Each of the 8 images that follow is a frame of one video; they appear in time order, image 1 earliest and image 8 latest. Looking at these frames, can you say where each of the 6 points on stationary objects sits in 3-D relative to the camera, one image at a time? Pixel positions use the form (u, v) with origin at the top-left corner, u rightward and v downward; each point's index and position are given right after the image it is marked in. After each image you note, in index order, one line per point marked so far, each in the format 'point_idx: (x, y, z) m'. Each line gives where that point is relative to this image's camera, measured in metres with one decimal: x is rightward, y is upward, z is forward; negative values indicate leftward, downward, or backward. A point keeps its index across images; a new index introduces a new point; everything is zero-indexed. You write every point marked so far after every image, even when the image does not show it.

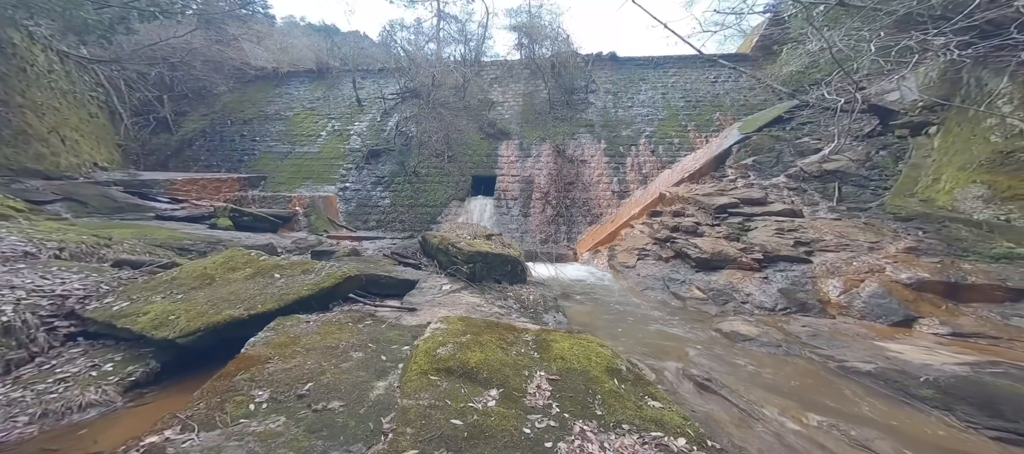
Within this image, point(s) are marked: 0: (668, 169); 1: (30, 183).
0: (+4.3, +1.6, +8.4) m
1: (-7.8, +0.7, +5.2) m
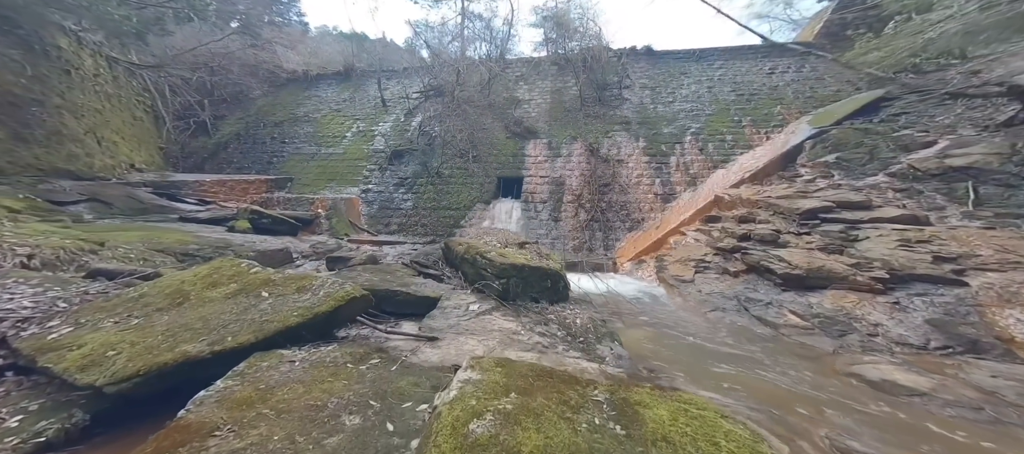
0: (+5.0, +1.4, +7.4) m
1: (-7.3, +0.7, +5.1) m
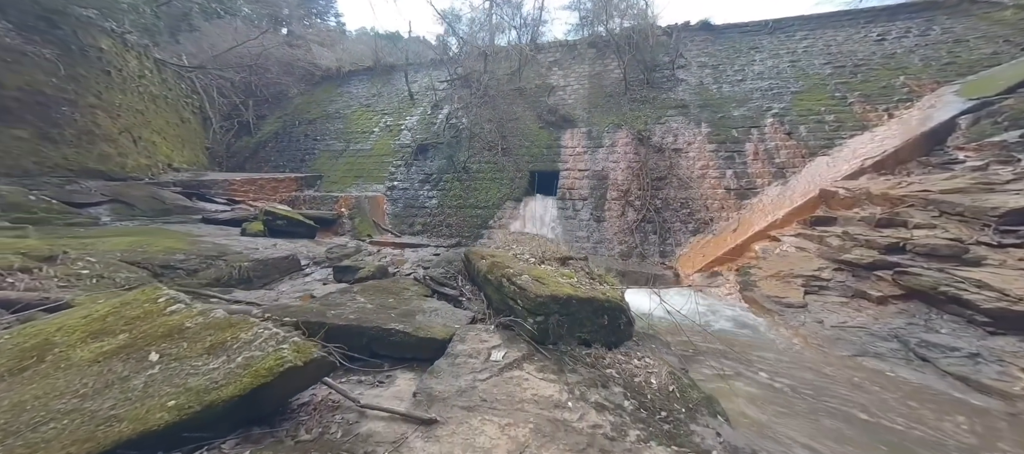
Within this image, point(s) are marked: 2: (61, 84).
0: (+5.8, +1.3, +5.8) m
1: (-6.7, +0.7, +4.9) m
2: (-7.4, +2.4, +5.1) m
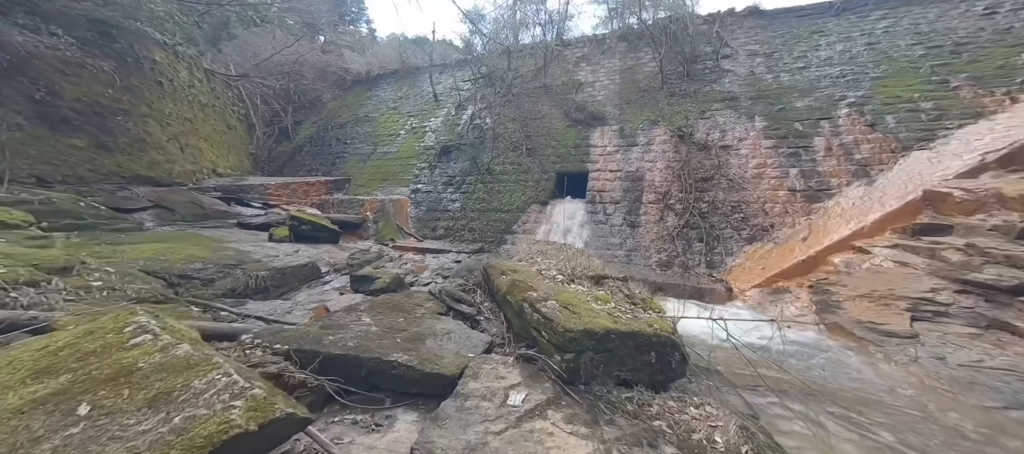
0: (+6.2, +1.2, +4.9) m
1: (-6.3, +0.6, +5.2) m
2: (-7.0, +2.3, +5.4) m
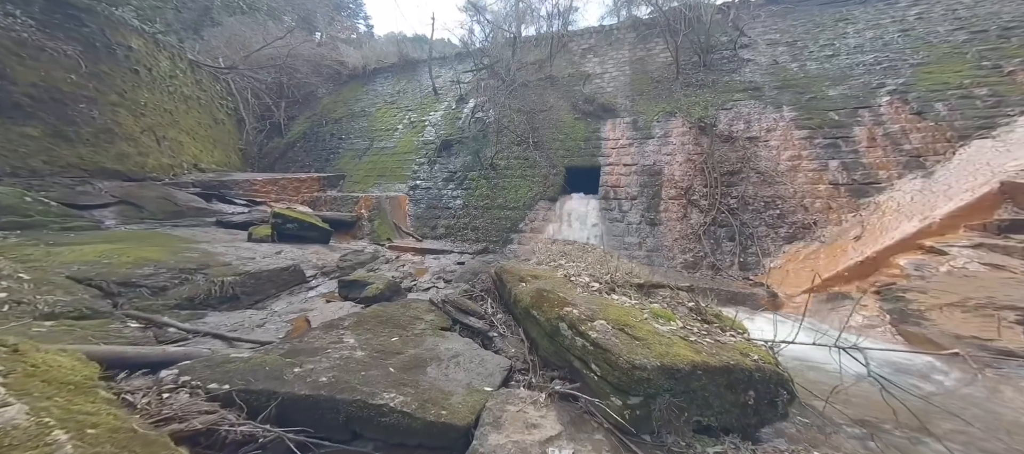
0: (+6.4, +1.2, +4.4) m
1: (-6.1, +0.6, +4.6) m
2: (-6.8, +2.3, +4.9) m
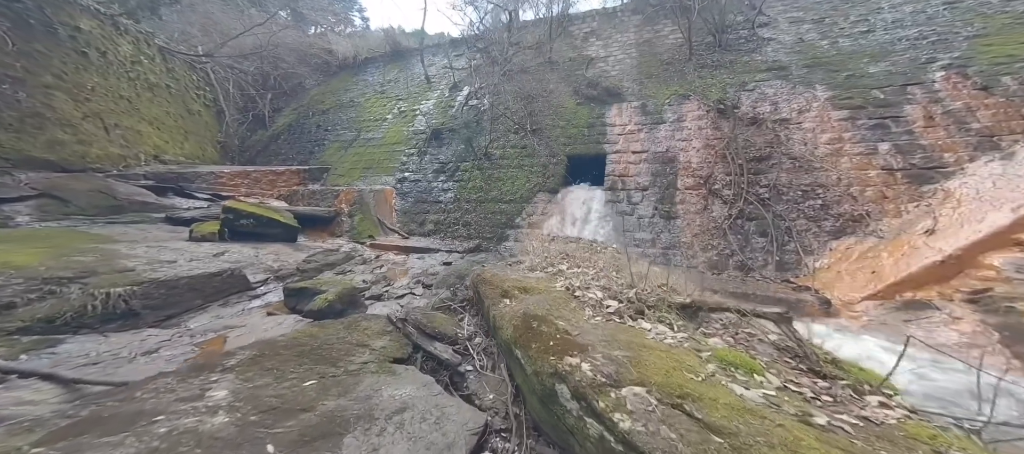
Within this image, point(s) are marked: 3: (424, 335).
0: (+6.3, +1.3, +3.6) m
1: (-6.2, +0.7, +3.9) m
2: (-7.0, +2.4, +4.2) m
3: (-0.6, -0.7, +1.9) m
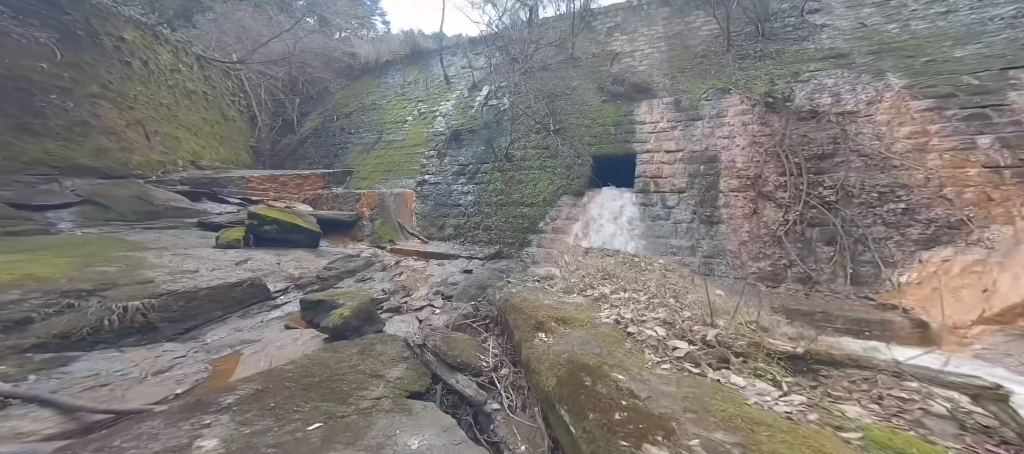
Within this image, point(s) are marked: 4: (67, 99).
0: (+6.6, +1.2, +2.9) m
1: (-5.9, +0.6, +4.1) m
2: (-6.6, +2.3, +4.4) m
3: (-0.4, -0.8, +1.7) m
4: (-6.6, +1.9, +4.6) m
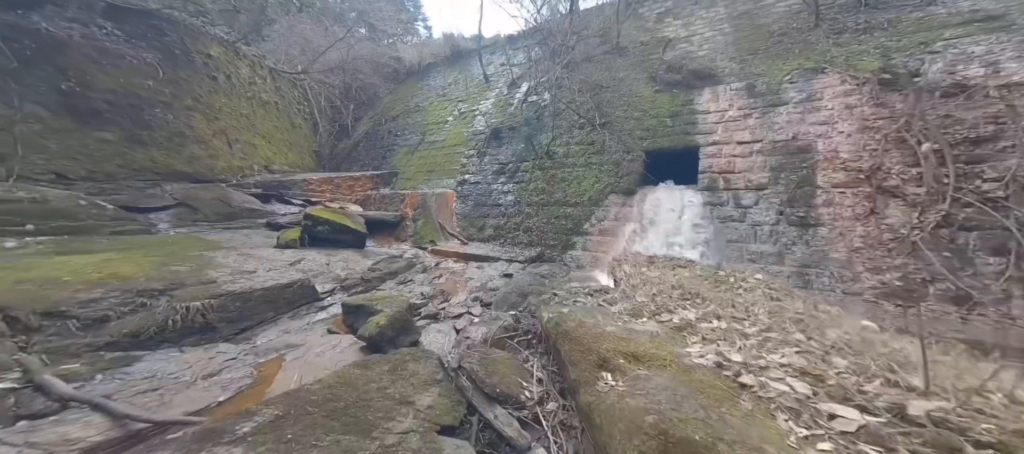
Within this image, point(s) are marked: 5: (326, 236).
0: (+6.9, +1.2, +1.6) m
1: (-5.2, +0.6, +4.7) m
2: (-5.9, +2.3, +5.1) m
3: (-0.2, -0.8, +1.5) m
4: (-5.8, +2.0, +5.3) m
5: (-2.5, -0.1, +4.1) m
